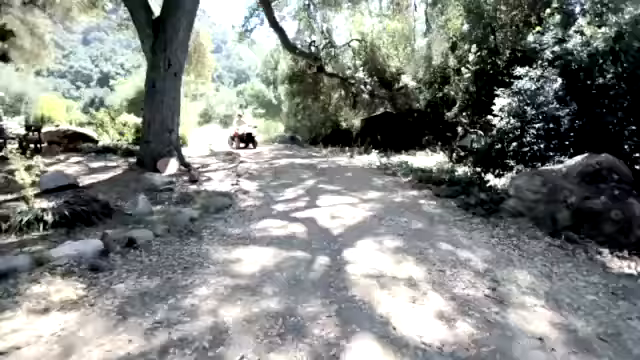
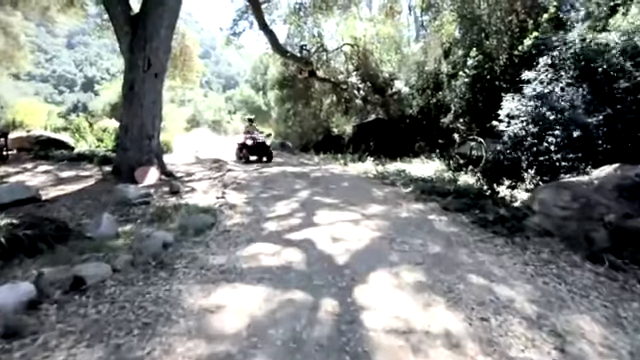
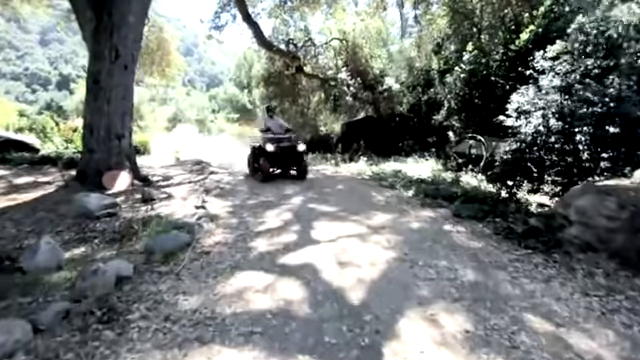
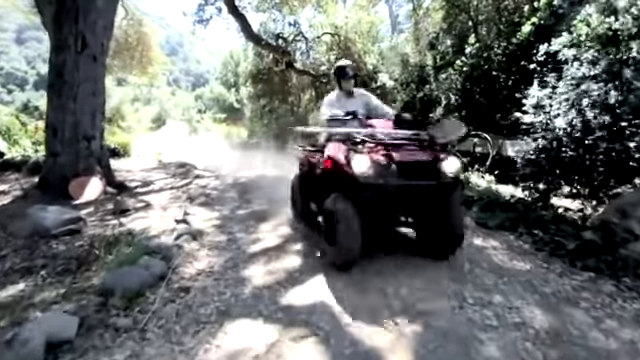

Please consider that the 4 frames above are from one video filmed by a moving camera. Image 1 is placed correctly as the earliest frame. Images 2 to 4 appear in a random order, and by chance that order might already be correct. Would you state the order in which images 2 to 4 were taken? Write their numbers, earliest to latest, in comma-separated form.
2, 3, 4
